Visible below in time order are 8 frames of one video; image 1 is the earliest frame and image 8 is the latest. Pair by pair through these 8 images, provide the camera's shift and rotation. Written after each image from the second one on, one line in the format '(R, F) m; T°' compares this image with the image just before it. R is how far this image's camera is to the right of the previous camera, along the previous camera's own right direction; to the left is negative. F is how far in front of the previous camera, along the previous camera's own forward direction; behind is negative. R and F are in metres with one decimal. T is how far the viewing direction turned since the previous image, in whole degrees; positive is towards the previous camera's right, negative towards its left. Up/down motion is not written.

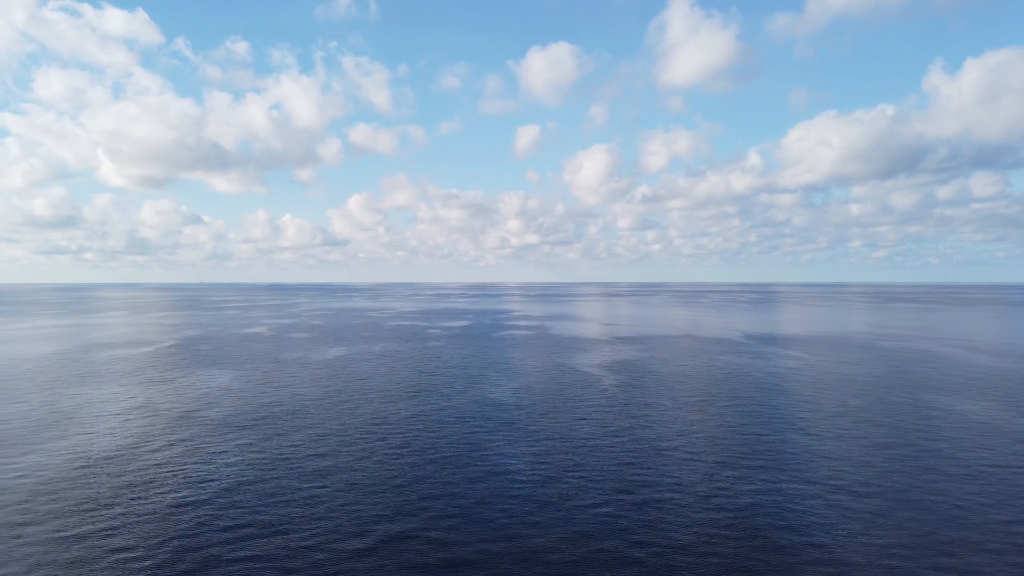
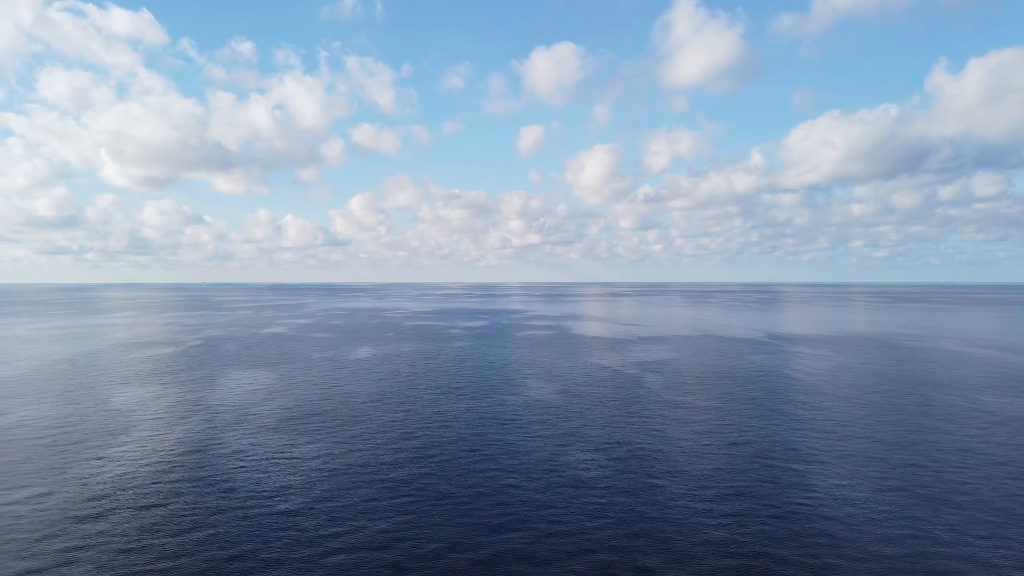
(-2.3, +0.1) m; 0°
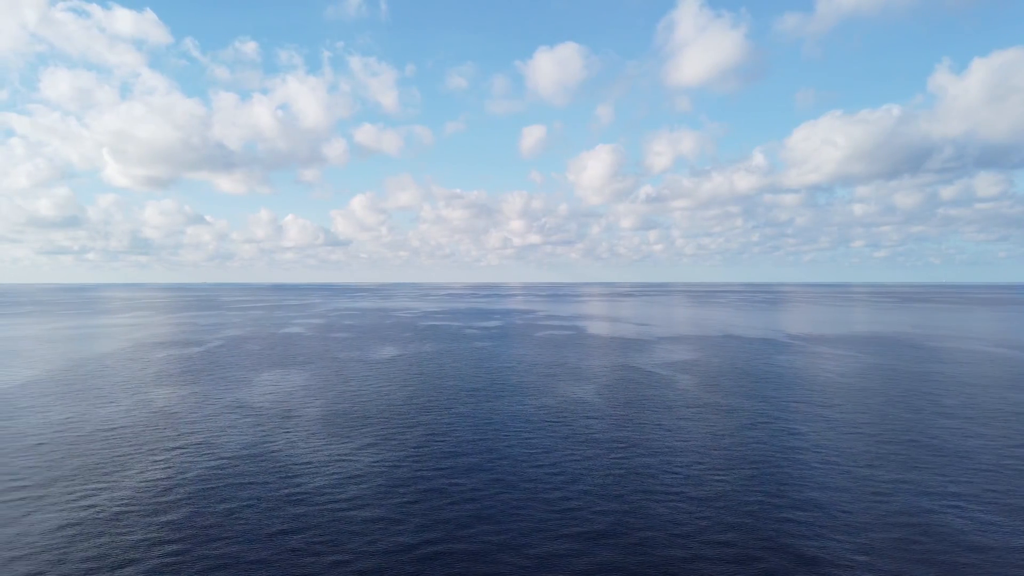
(-1.9, 0.0) m; 0°
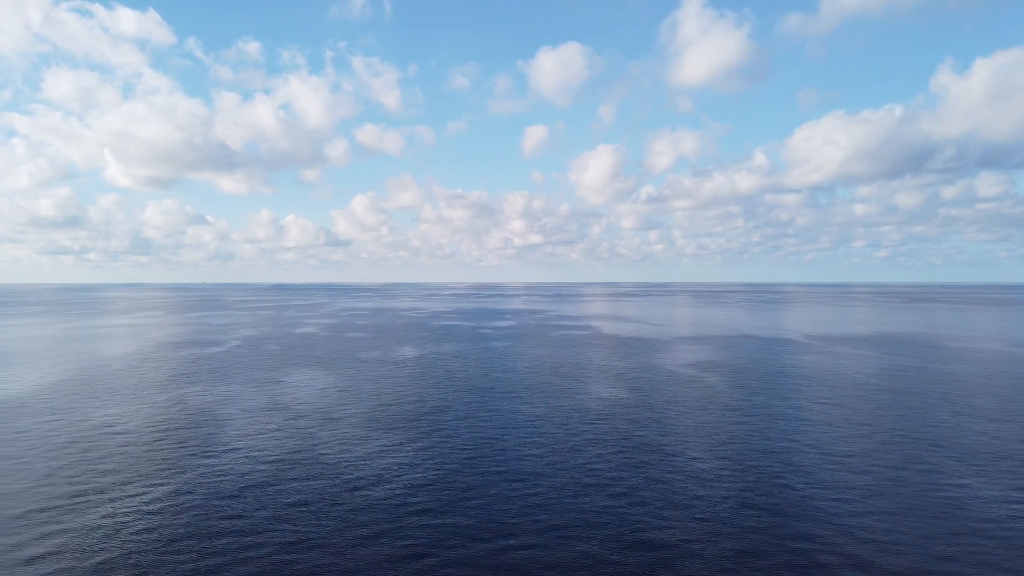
(-1.7, +0.1) m; 0°
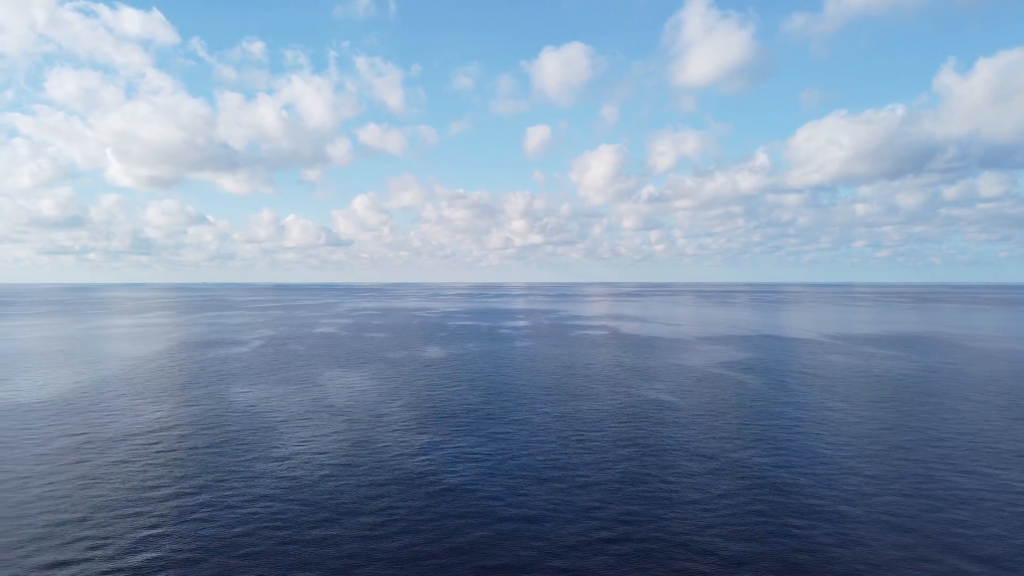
(-2.1, +0.1) m; 0°
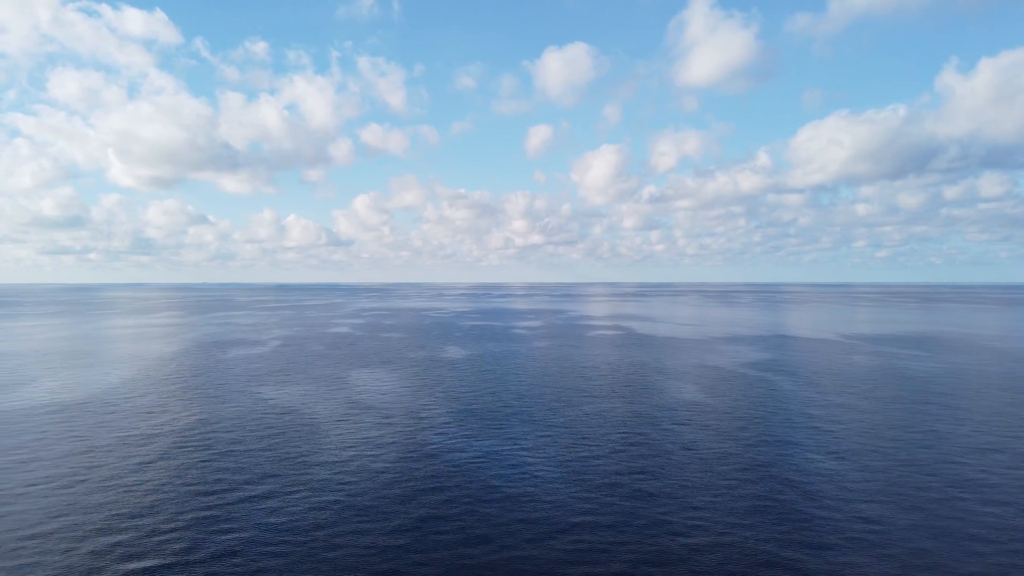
(-1.7, +0.1) m; 0°
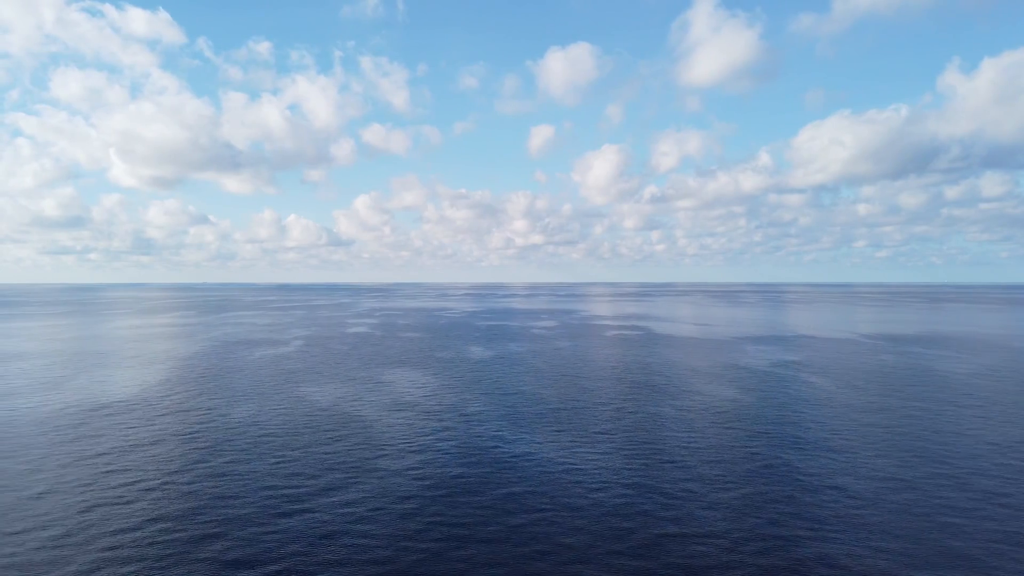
(-2.1, +0.1) m; 0°
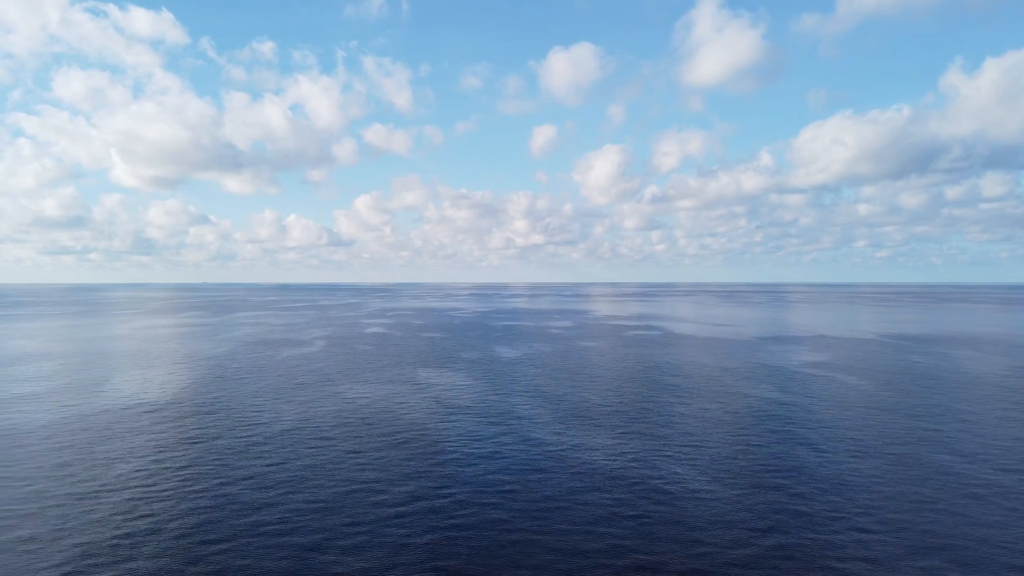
(-2.2, +0.1) m; 0°
